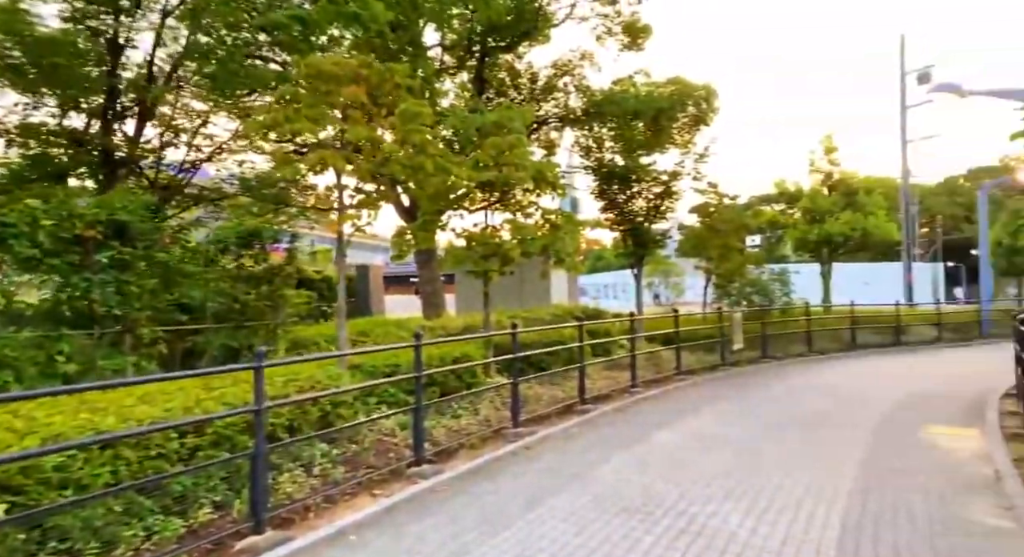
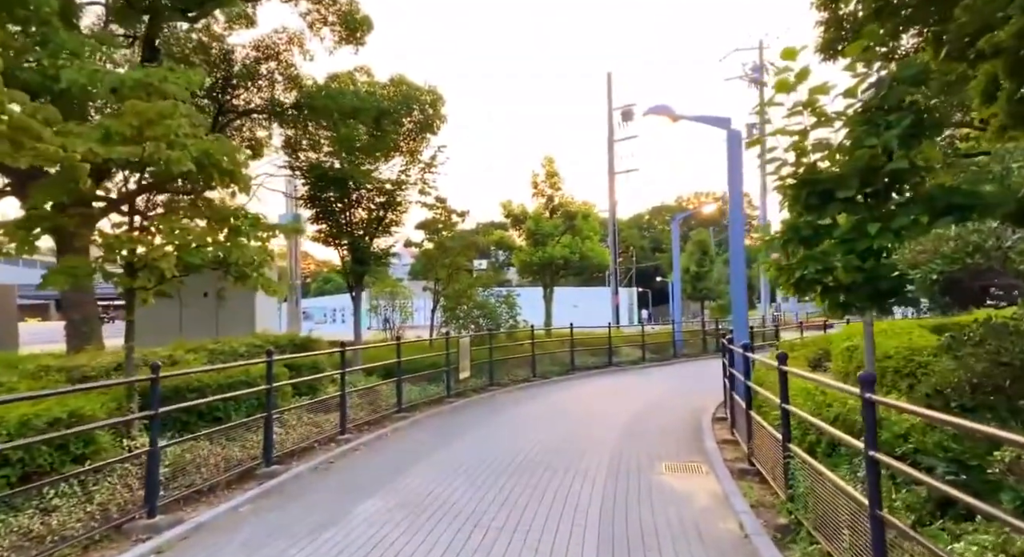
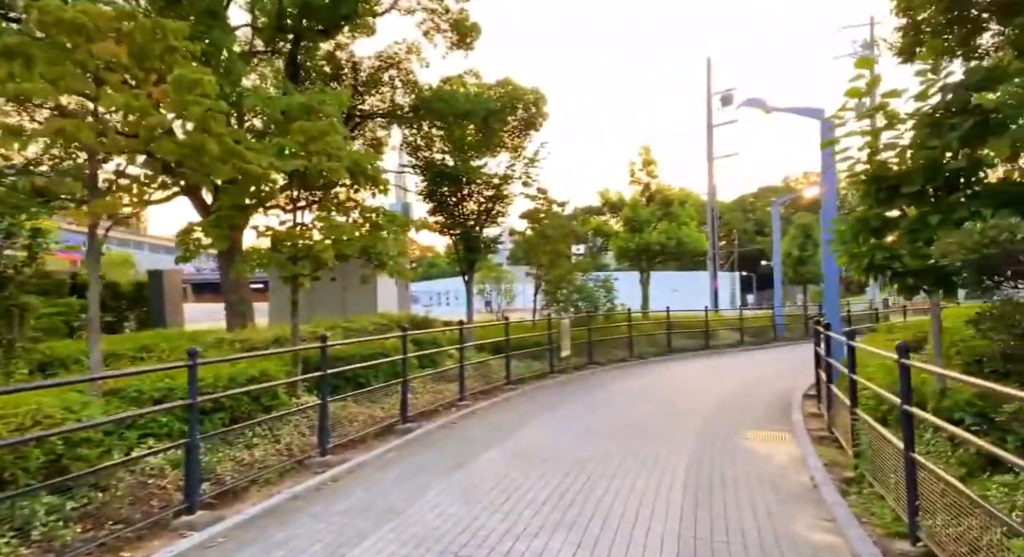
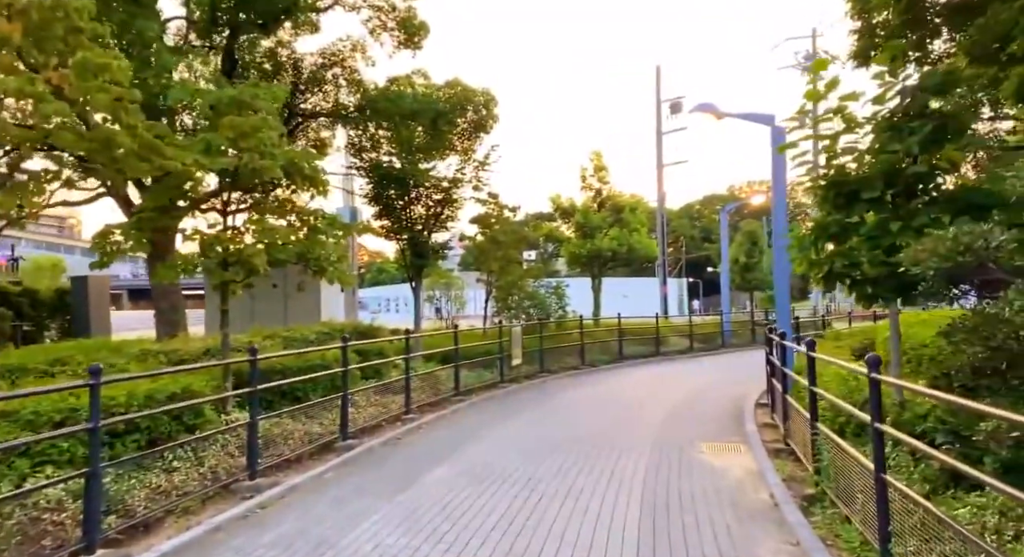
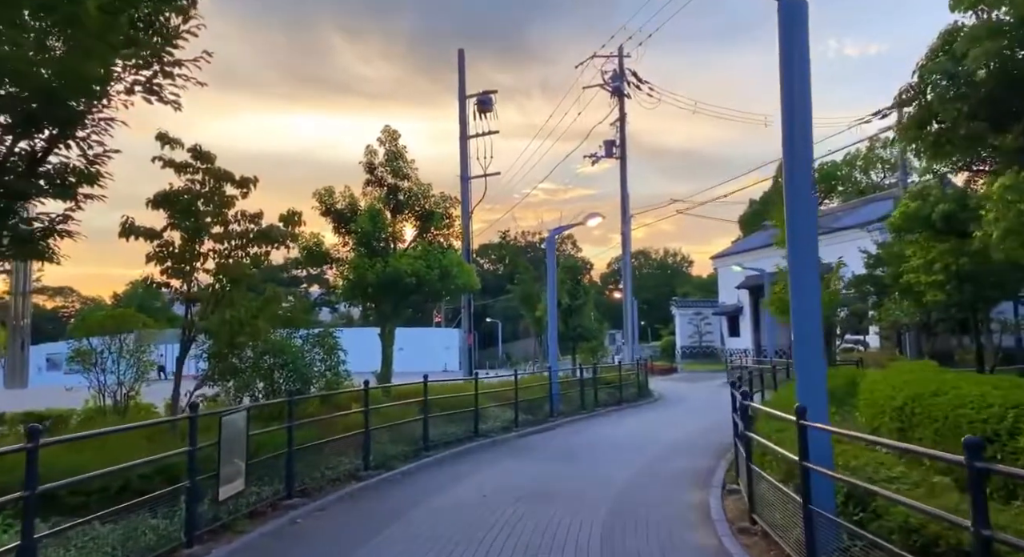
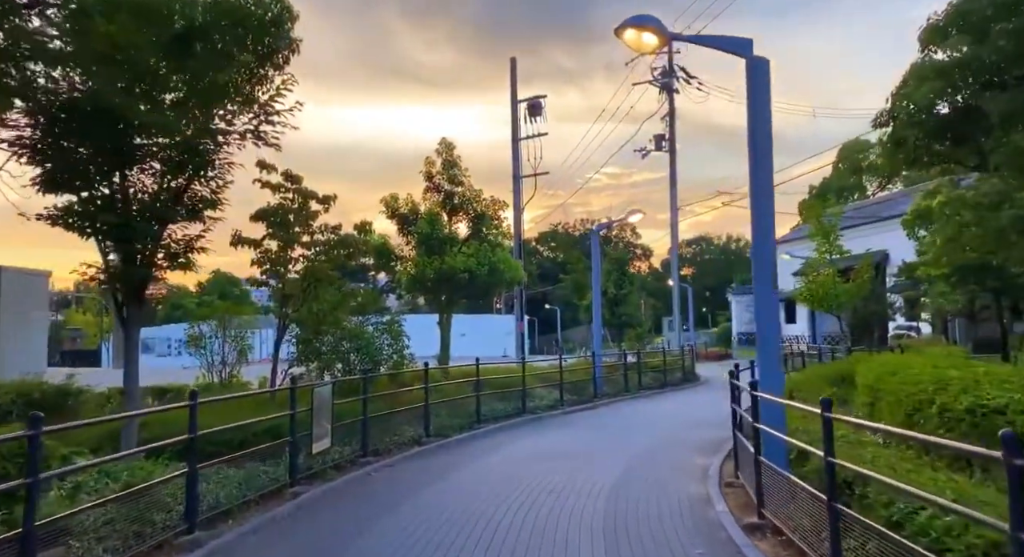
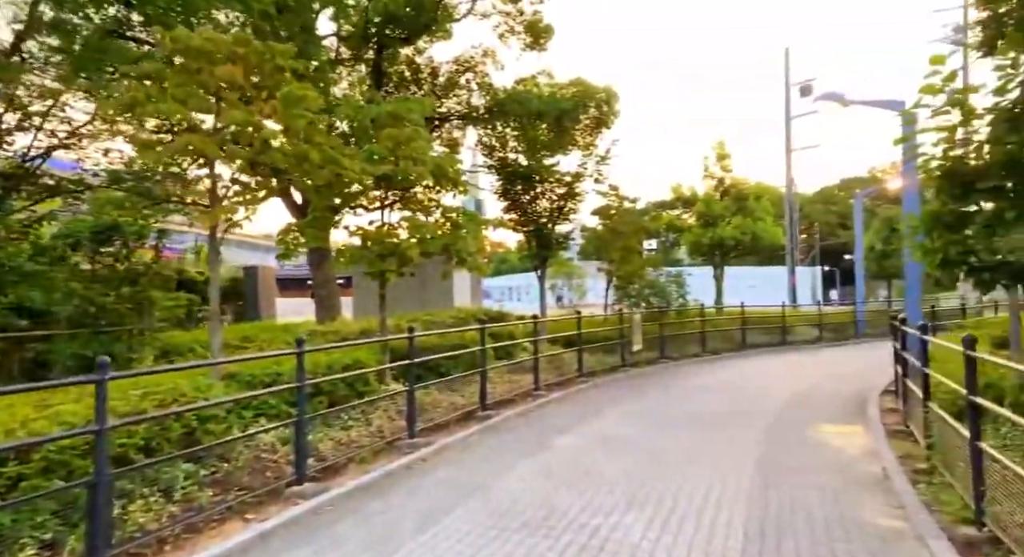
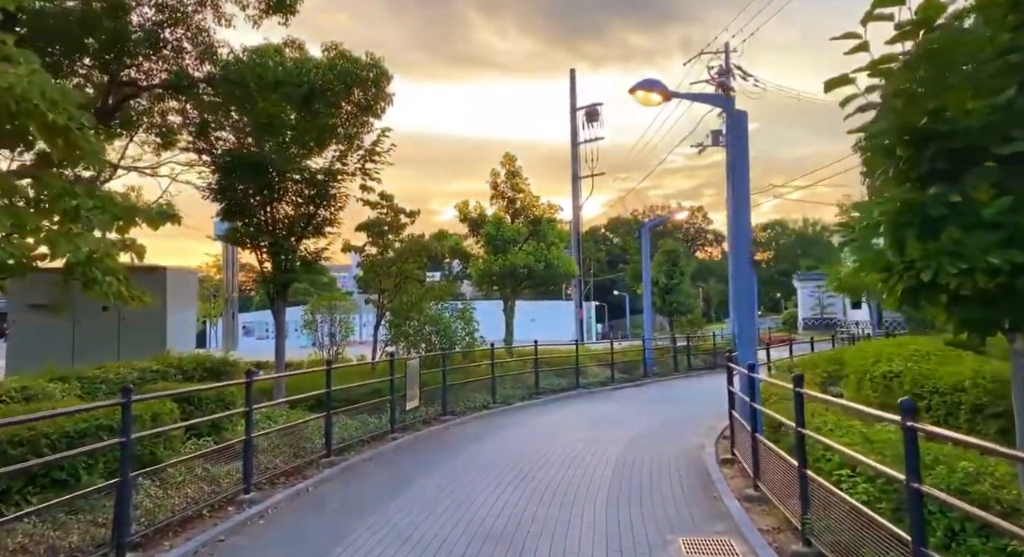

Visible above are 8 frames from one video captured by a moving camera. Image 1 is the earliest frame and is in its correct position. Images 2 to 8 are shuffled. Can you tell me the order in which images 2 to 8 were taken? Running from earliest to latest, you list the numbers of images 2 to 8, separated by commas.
7, 3, 4, 2, 8, 6, 5
